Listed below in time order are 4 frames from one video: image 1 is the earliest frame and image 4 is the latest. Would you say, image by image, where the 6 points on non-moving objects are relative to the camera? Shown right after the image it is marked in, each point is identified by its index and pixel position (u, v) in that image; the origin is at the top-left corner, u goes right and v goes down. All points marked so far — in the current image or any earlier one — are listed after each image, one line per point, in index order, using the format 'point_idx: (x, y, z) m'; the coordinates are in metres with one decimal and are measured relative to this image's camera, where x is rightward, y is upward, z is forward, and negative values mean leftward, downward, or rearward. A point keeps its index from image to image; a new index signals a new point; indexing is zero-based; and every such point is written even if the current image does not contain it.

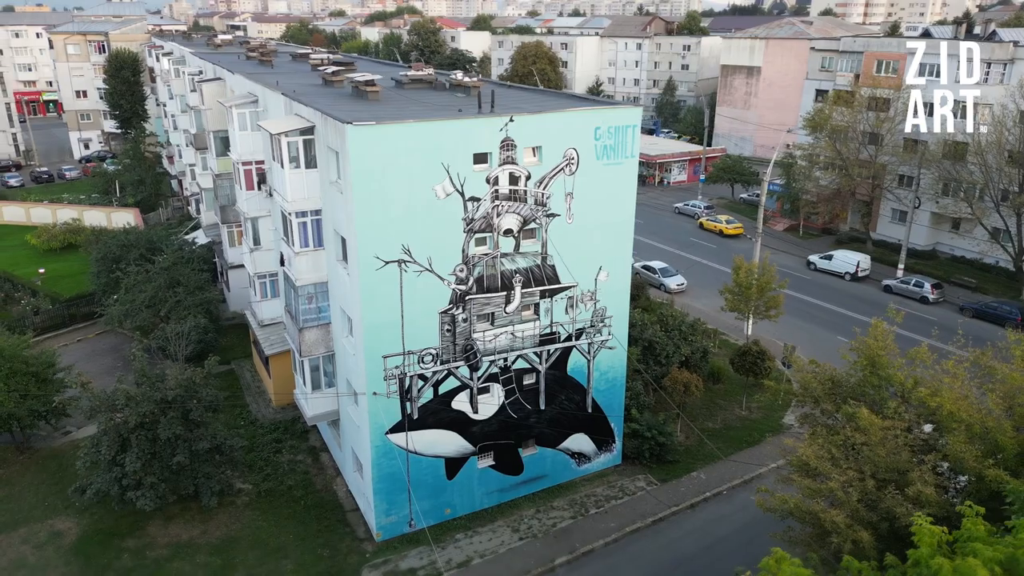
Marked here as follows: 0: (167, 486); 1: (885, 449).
0: (-7.9, -4.5, +17.0) m
1: (+5.6, -2.4, +11.1) m
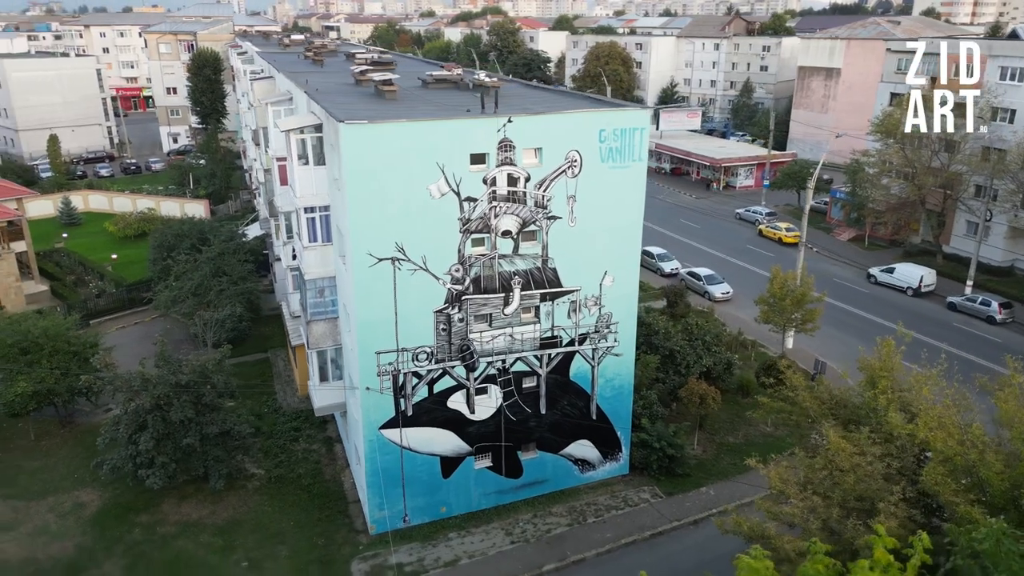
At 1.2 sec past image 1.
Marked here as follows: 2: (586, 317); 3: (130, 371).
0: (-8.0, -4.3, +17.8) m
1: (+4.8, -2.6, +10.4) m
2: (+1.7, -0.7, +17.3) m
3: (-9.4, -2.0, +18.2) m
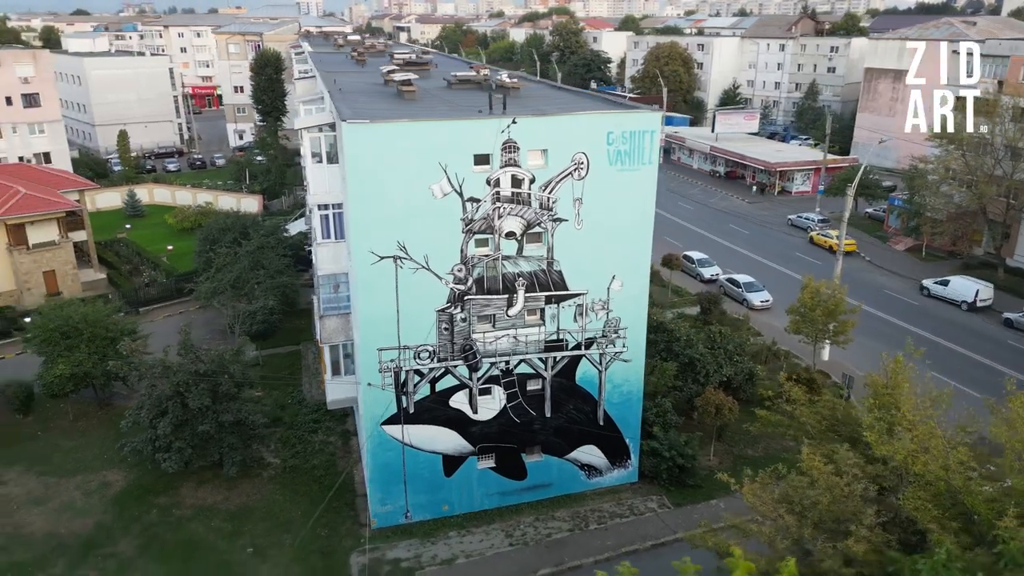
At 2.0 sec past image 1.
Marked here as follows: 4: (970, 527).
0: (-7.9, -4.1, +18.4) m
1: (+4.3, -2.8, +10.0) m
2: (+1.9, -0.8, +17.1) m
3: (-9.2, -1.8, +19.0) m
4: (+5.8, -3.0, +9.4) m
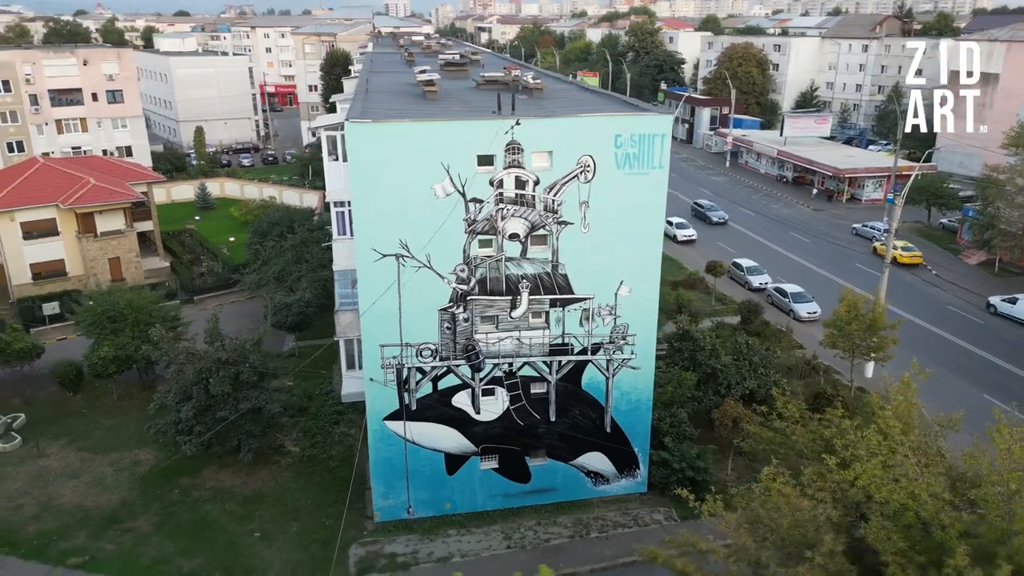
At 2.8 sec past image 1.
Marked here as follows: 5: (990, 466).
0: (-7.7, -3.8, +19.1) m
1: (+3.6, -3.0, +9.5) m
2: (+2.0, -0.9, +16.8) m
3: (-8.8, -1.5, +19.9) m
4: (+5.0, -3.2, +8.7) m
5: (+6.1, -2.3, +9.5) m
